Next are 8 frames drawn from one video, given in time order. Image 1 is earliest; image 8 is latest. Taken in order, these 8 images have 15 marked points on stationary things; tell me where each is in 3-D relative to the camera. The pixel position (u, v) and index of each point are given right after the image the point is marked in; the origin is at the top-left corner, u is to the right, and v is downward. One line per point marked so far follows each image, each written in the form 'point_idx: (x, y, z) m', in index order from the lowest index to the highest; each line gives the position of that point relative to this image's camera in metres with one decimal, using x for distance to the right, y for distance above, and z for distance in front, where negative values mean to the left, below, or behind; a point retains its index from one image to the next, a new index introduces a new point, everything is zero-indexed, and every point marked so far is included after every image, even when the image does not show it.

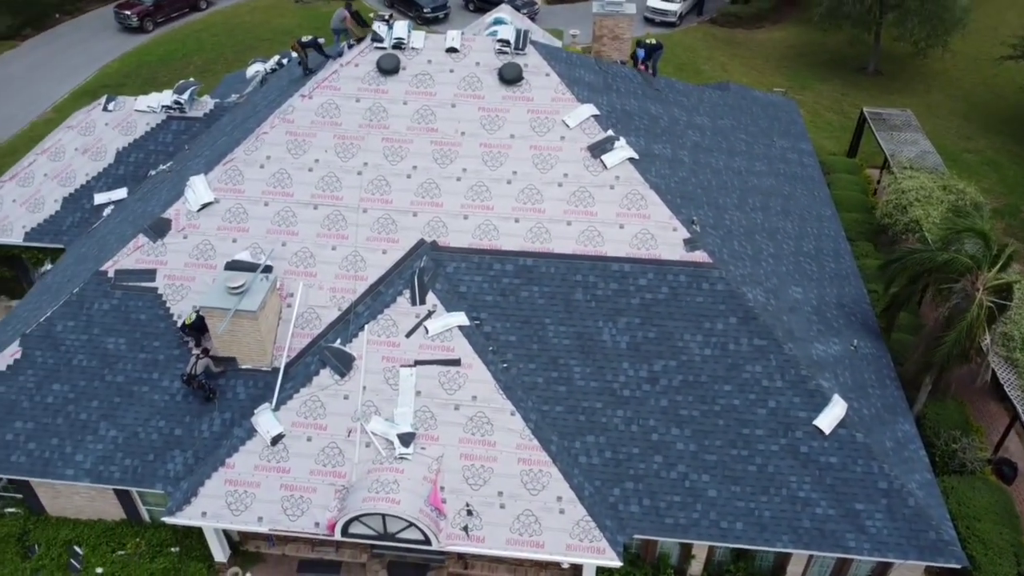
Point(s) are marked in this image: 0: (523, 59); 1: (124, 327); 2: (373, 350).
0: (+0.3, +5.1, +17.9) m
1: (-8.0, -0.8, +16.5) m
2: (-2.7, -1.2, +15.7) m
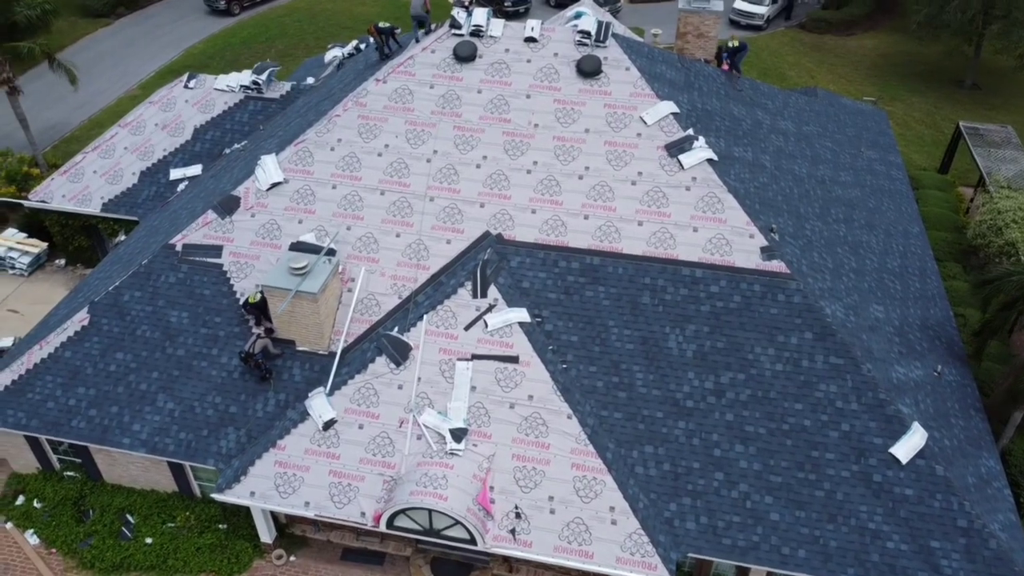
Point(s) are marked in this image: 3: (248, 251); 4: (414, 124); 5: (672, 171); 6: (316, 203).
0: (+2.0, +5.1, +17.4) m
1: (-6.7, -0.3, +16.6) m
2: (-1.6, -1.0, +15.4) m
3: (-5.5, +0.8, +16.8) m
4: (-2.1, +3.5, +17.3) m
5: (+3.2, +2.4, +16.3) m
6: (-4.2, +1.8, +17.0) m
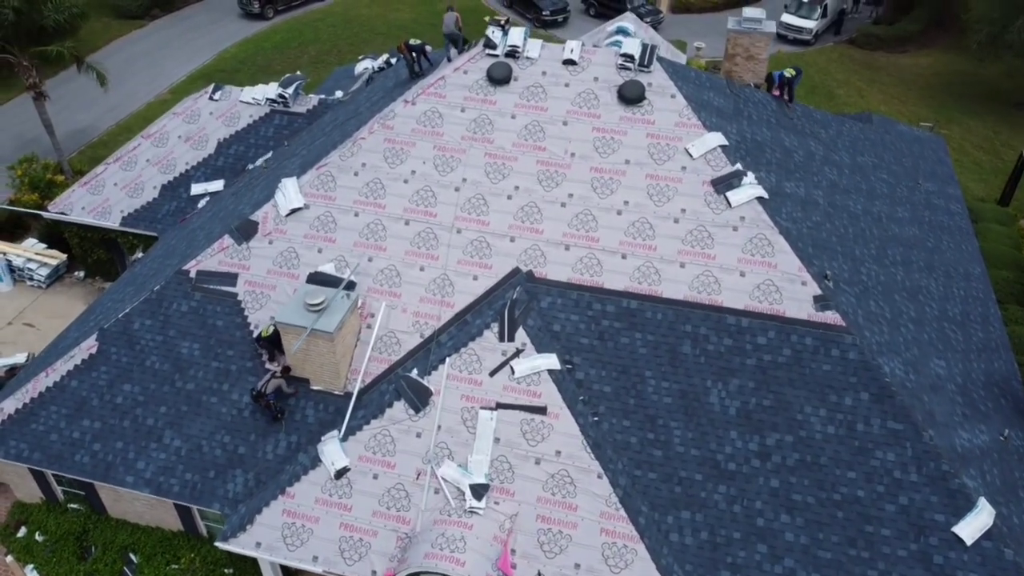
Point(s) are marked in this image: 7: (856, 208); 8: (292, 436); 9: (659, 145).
0: (+2.7, +4.3, +16.2) m
1: (-6.1, -0.9, +15.8) m
2: (-1.1, -1.8, +14.4) m
3: (-4.9, +0.2, +16.0) m
4: (-1.4, +2.8, +16.3) m
5: (+3.9, +1.5, +15.1) m
6: (-3.5, +1.1, +16.1) m
7: (+7.6, +1.8, +17.7) m
8: (-4.1, -2.7, +14.8) m
9: (+2.9, +2.8, +15.7) m
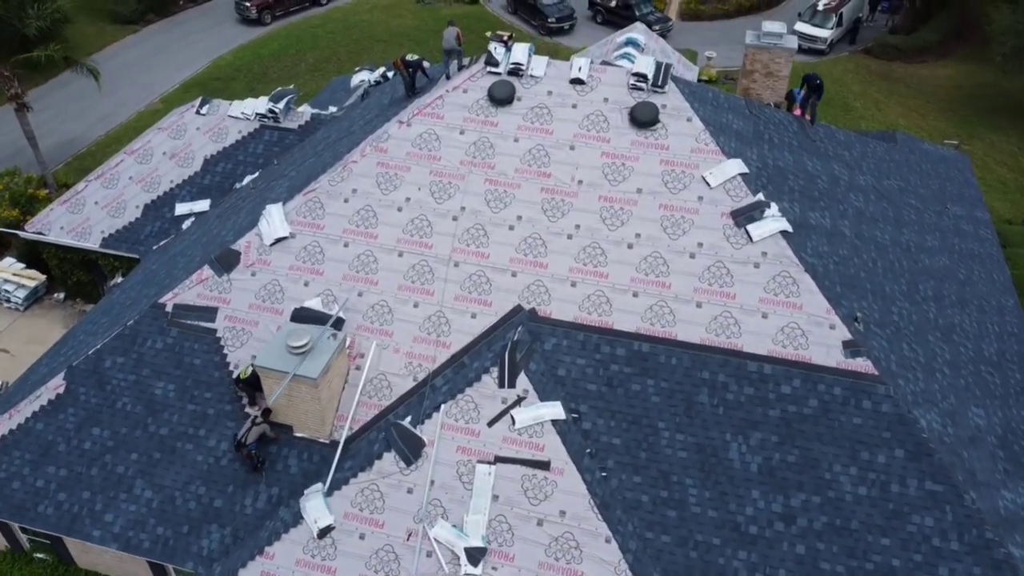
0: (+2.8, +3.5, +15.0) m
1: (-6.1, -1.5, +14.6) m
2: (-1.1, -2.4, +13.2) m
3: (-4.9, -0.5, +14.8) m
4: (-1.3, +2.1, +15.1) m
5: (+3.9, +0.8, +13.9) m
6: (-3.5, +0.5, +14.9) m
7: (+7.6, +1.0, +16.5) m
8: (-4.1, -3.4, +13.6) m
9: (+2.9, +2.1, +14.5) m
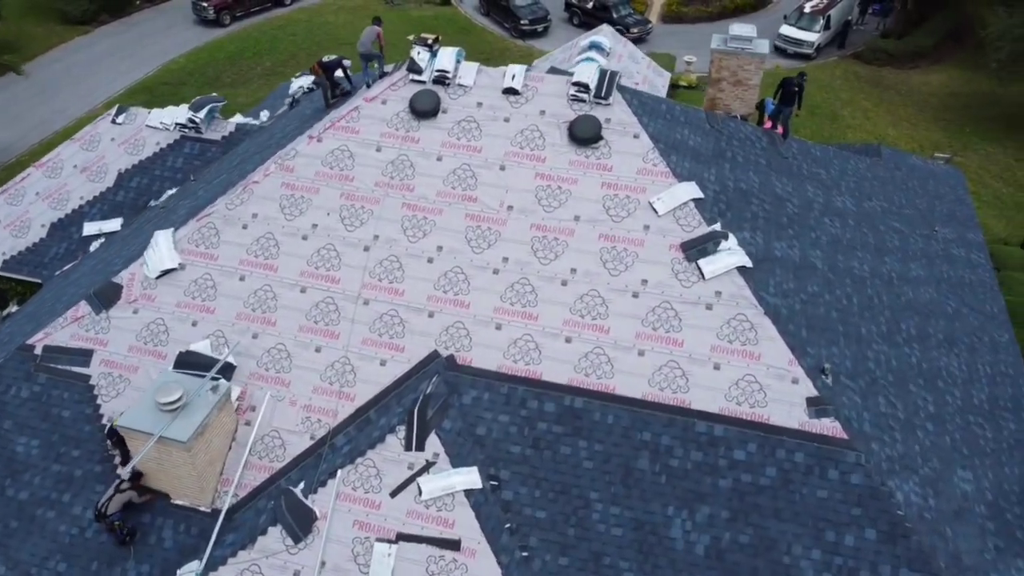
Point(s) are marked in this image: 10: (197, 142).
0: (+1.5, +2.9, +13.1) m
1: (-7.4, -2.1, +12.7) m
2: (-2.4, -3.1, +11.3) m
3: (-6.2, -1.1, +12.8) m
4: (-2.6, +1.5, +13.2) m
5: (+2.6, +0.1, +12.0) m
6: (-4.8, -0.2, +13.0) m
7: (+6.3, +0.3, +14.6) m
8: (-5.4, -4.0, +11.7) m
9: (+1.6, +1.4, +12.6) m
10: (-7.4, +3.4, +18.9) m
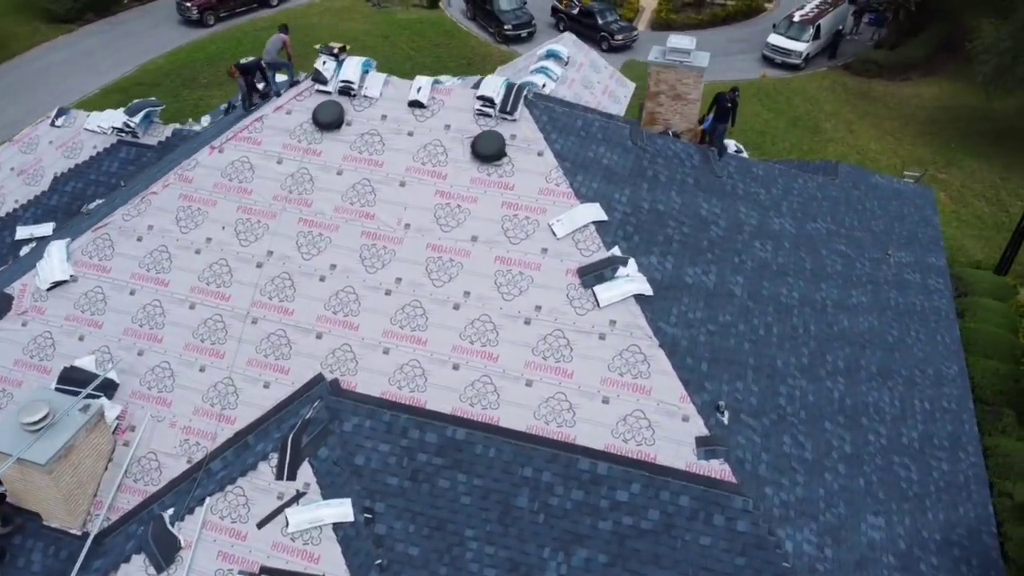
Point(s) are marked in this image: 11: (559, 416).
0: (0.0, +2.5, +12.5) m
1: (-9.1, -2.3, +12.4) m
2: (-4.1, -3.4, +10.8) m
3: (-7.8, -1.3, +12.5) m
4: (-4.2, +1.2, +12.7) m
5: (+1.0, -0.3, +11.4) m
6: (-6.4, -0.4, +12.6) m
7: (+4.8, -0.2, +13.9) m
8: (-7.1, -4.2, +11.3) m
9: (+0.1, +1.0, +12.0) m
10: (-8.7, +3.3, +18.6) m
11: (+0.7, -1.8, +11.0) m
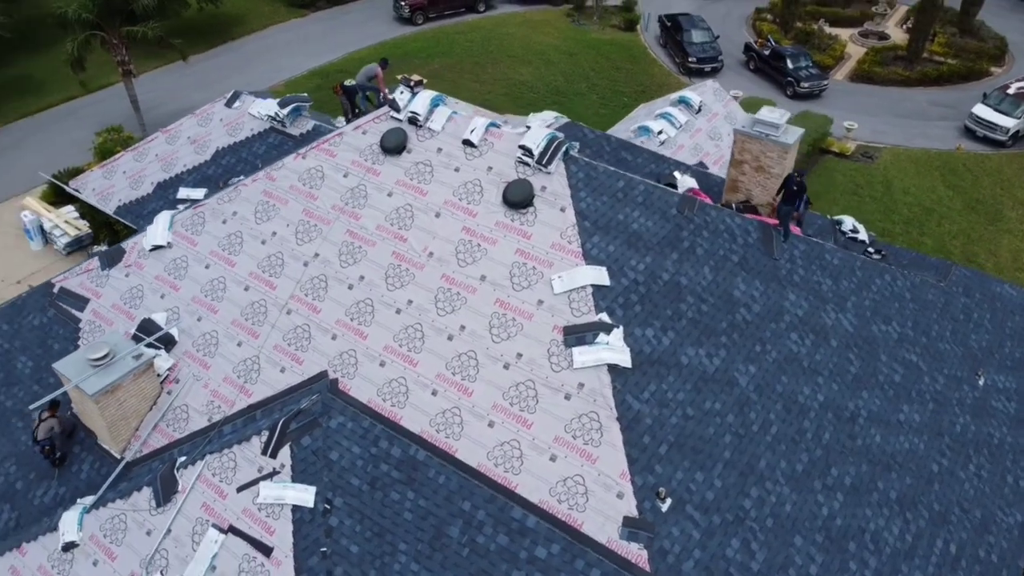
0: (+0.5, +1.8, +13.1) m
1: (-9.0, -1.2, +15.3) m
2: (-4.9, -3.1, +12.6) m
3: (-7.6, -0.5, +15.1) m
4: (-3.6, +1.3, +14.3) m
5: (+0.7, -1.2, +11.8) m
6: (-6.0, +0.2, +14.8) m
7: (+4.9, -1.8, +13.2) m
8: (-7.8, -3.4, +13.8) m
9: (+0.2, +0.3, +12.6) m
10: (-6.1, +4.0, +21.1) m
11: (0.0, -2.5, +11.5) m
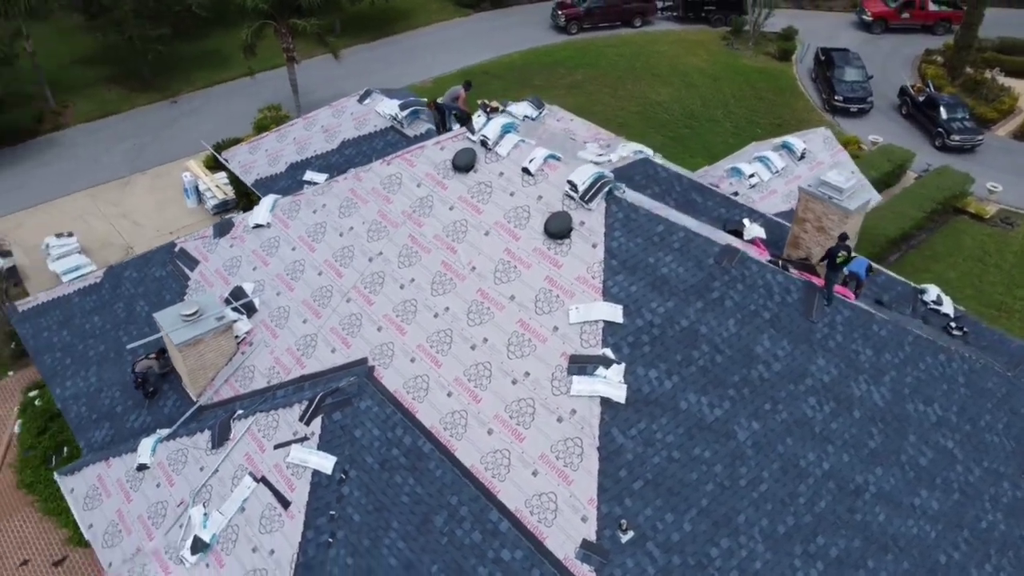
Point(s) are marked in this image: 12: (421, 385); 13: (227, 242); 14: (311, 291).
0: (+1.3, +1.3, +14.0) m
1: (-8.0, -0.2, +18.0) m
2: (-4.8, -2.8, +14.6) m
3: (-6.6, +0.3, +17.5) m
4: (-2.6, +1.4, +16.0) m
5: (+0.7, -1.6, +12.7) m
6: (-5.0, +0.6, +16.9) m
7: (+5.0, -2.9, +13.4) m
8: (-7.4, -2.6, +16.3) m
9: (+0.6, -0.1, +13.6) m
10: (-3.3, +4.4, +23.0) m
11: (-0.2, -2.8, +12.6) m
12: (-1.5, -1.7, +14.0) m
13: (-6.3, +1.0, +17.7) m
14: (-4.0, 0.0, +16.0) m
